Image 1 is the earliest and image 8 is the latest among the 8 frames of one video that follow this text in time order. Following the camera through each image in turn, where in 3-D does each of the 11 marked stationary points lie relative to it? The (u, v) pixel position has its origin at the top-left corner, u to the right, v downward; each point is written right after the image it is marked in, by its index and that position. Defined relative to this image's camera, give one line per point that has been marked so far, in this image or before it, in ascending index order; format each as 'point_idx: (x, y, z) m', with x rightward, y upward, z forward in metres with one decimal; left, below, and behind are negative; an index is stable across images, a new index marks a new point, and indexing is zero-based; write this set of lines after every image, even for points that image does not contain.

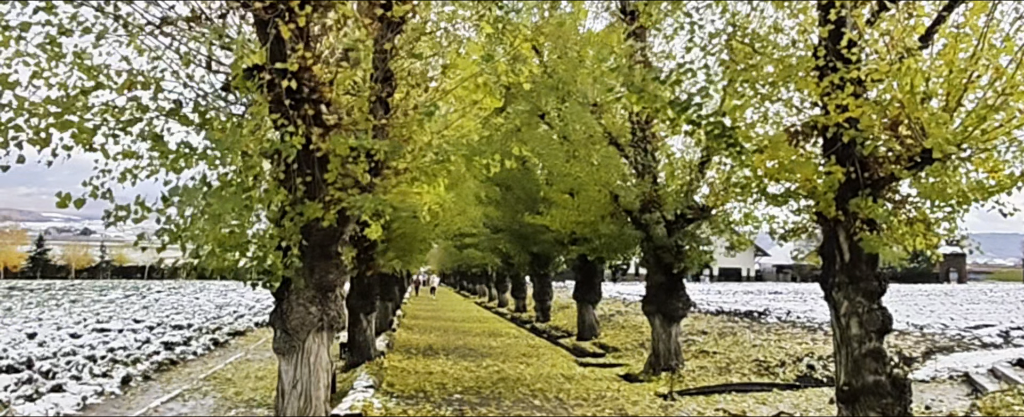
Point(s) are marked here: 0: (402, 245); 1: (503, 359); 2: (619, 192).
0: (-2.2, -0.7, +15.4) m
1: (-0.2, -3.6, +18.1) m
2: (+2.0, +0.3, +14.6) m
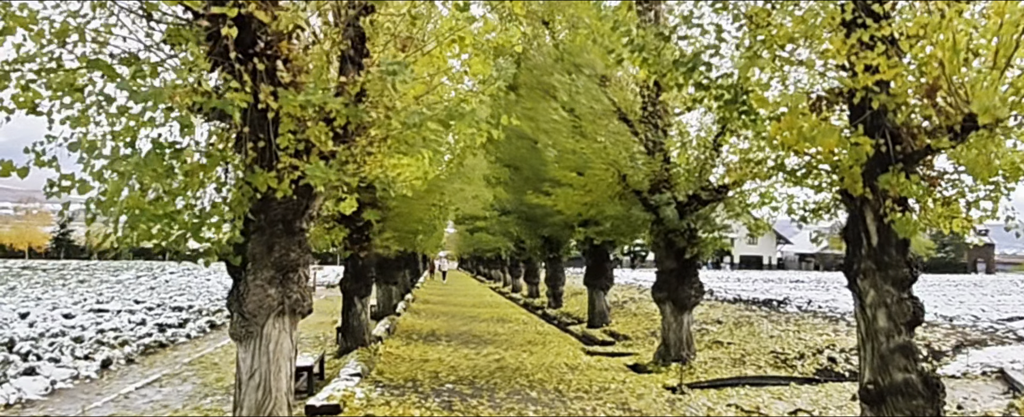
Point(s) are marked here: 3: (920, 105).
0: (-2.2, -0.3, +14.6) m
1: (-0.1, -3.1, +17.3) m
2: (+2.1, +0.7, +13.7) m
3: (+3.8, +1.0, +7.0) m
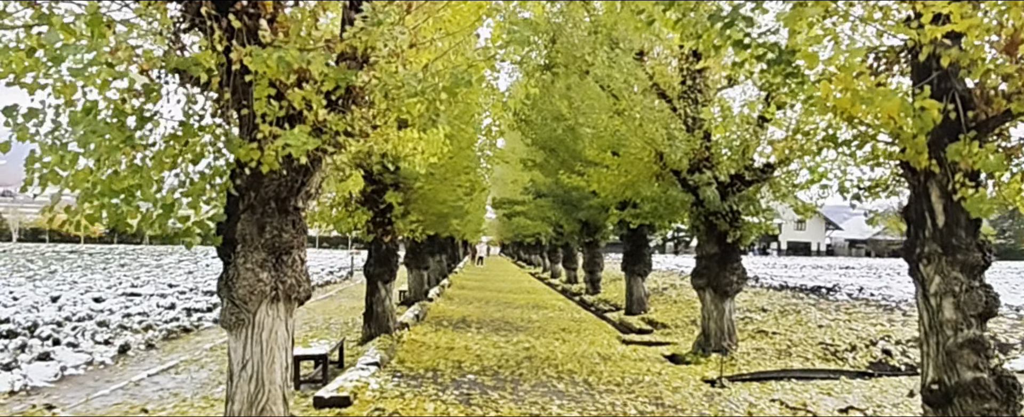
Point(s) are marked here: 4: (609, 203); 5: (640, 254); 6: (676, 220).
0: (-1.6, 0.0, +14.0) m
1: (+0.6, -2.7, +16.7) m
2: (+2.6, +1.0, +12.8) m
3: (+3.9, +1.2, +6.1) m
4: (+2.2, +0.1, +17.4) m
5: (+3.3, -1.2, +19.8) m
6: (+3.2, -0.2, +14.9) m
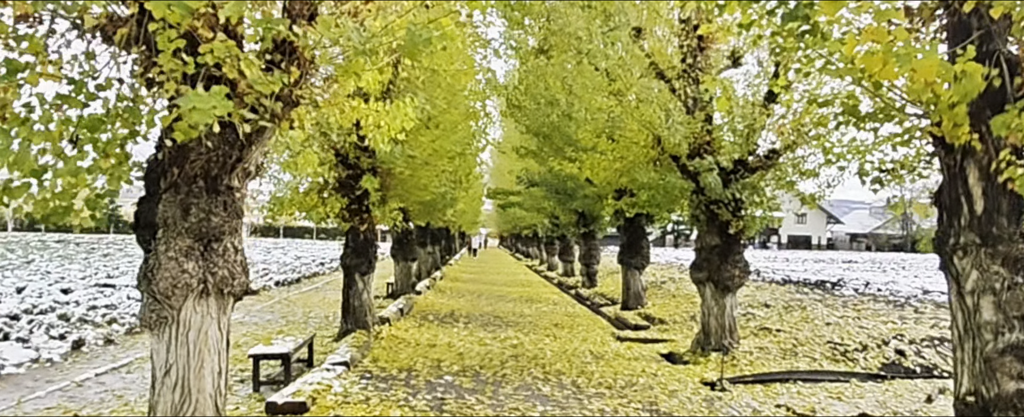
0: (-1.8, +0.2, +13.1) m
1: (+0.4, -2.5, +15.8) m
2: (+2.4, +1.2, +11.9) m
3: (+3.7, +1.3, +5.2) m
4: (+2.0, +0.4, +16.5) m
5: (+3.1, -0.9, +18.9) m
6: (+3.0, 0.0, +14.0) m
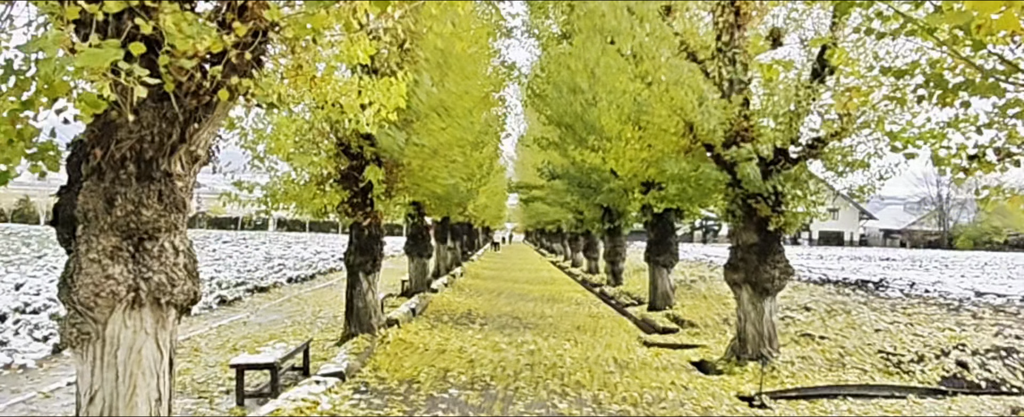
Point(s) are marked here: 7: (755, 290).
0: (-1.6, +0.3, +12.1) m
1: (+0.7, -2.4, +14.7) m
2: (+2.6, +1.3, +10.7) m
3: (+3.6, +1.3, +4.0) m
4: (+2.4, +0.5, +15.3) m
5: (+3.5, -0.8, +17.7) m
6: (+3.3, +0.1, +12.9) m
7: (+3.6, -1.2, +11.4) m
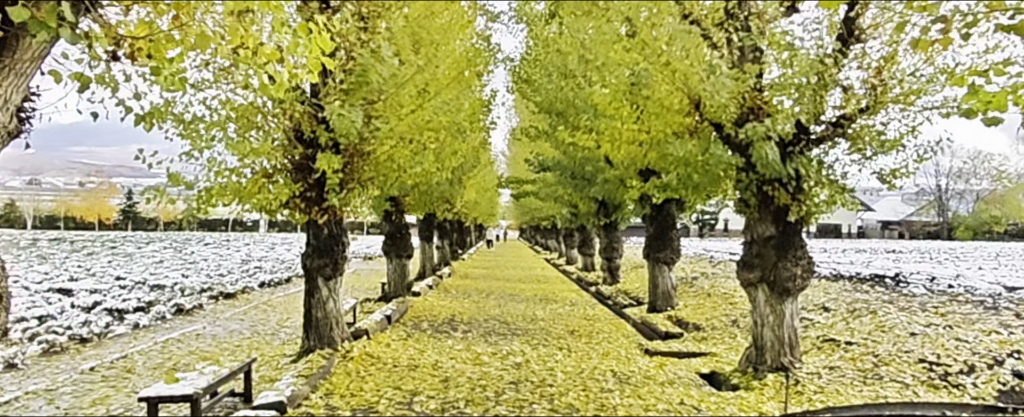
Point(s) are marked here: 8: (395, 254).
0: (-1.8, +0.4, +10.5) m
1: (+0.5, -2.3, +13.2) m
2: (+2.3, +1.4, +9.2) m
3: (+3.4, +1.4, +2.4) m
4: (+2.1, +0.6, +13.8) m
5: (+3.3, -0.6, +16.2) m
6: (+3.0, +0.2, +11.3) m
7: (+3.4, -1.1, +9.9) m
8: (-2.7, -1.1, +17.7) m
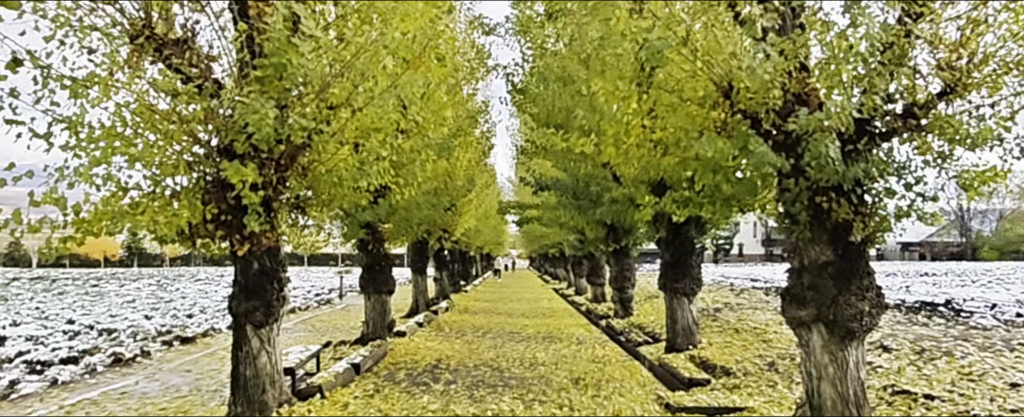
0: (-2.1, +0.1, +8.3) m
1: (+0.3, -2.6, +10.8) m
2: (+2.0, +1.2, +7.0) m
3: (+3.1, +1.5, +0.2) m
4: (+1.9, +0.3, +11.6) m
5: (+3.1, -1.0, +13.9) m
6: (+2.8, 0.0, +9.0) m
7: (+3.2, -1.2, +7.5) m
8: (-2.8, -1.6, +15.5) m
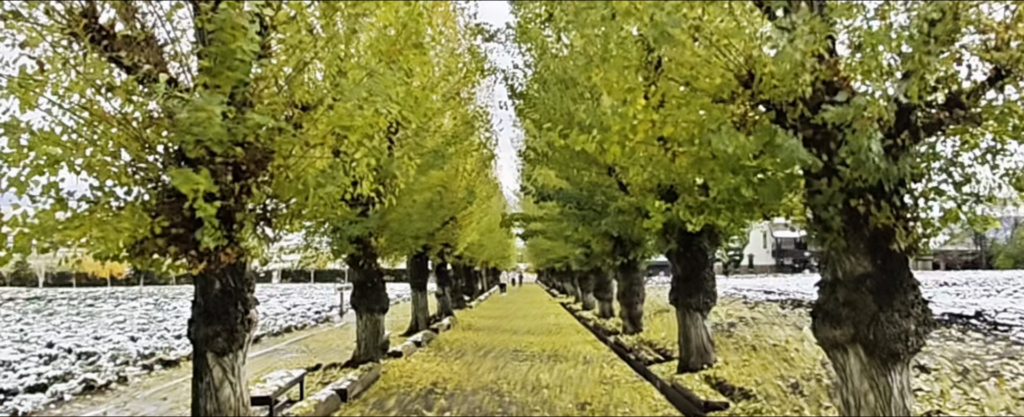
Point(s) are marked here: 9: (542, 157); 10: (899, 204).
0: (-2.1, 0.0, +7.4) m
1: (+0.3, -2.8, +9.8) m
2: (+1.9, +1.2, +6.0) m
3: (+2.9, +1.6, -0.7) m
4: (+1.9, +0.2, +10.6) m
5: (+3.1, -1.2, +12.9) m
6: (+2.7, -0.1, +8.1) m
7: (+3.1, -1.3, +6.6) m
8: (-2.8, -1.9, +14.5) m
9: (+0.7, +1.1, +15.8) m
10: (+3.3, 0.0, +6.4) m
